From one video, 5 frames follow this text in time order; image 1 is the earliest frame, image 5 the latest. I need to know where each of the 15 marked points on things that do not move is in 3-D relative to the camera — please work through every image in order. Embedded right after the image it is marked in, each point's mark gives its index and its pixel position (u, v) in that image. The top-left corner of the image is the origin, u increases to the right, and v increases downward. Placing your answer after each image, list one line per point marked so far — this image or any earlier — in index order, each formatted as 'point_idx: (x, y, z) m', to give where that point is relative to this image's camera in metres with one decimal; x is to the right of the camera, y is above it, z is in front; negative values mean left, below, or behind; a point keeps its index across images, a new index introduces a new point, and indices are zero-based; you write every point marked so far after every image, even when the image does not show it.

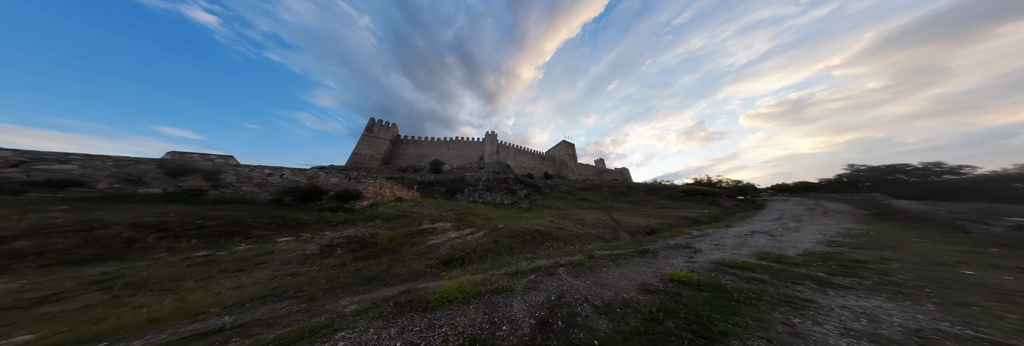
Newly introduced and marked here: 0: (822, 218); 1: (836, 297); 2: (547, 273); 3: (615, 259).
0: (+35.0, -4.9, +17.1) m
1: (+6.0, -2.3, +2.9) m
2: (+0.9, -2.6, +4.0) m
3: (+4.0, -3.4, +6.0) m
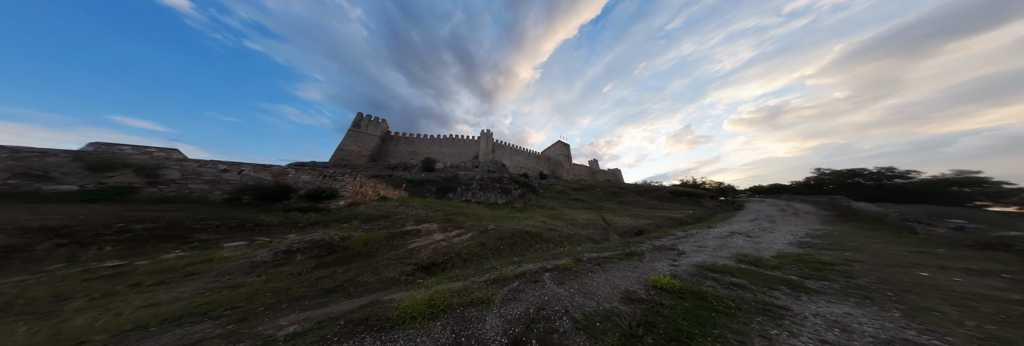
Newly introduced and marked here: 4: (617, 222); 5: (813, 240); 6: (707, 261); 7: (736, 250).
0: (+34.0, -5.5, +18.3) m
1: (+5.6, -2.5, +2.9) m
2: (+0.5, -2.7, +3.8) m
3: (+3.5, -3.5, +6.0) m
4: (+12.6, -5.6, +17.7) m
5: (+18.5, -4.1, +9.3) m
6: (+7.3, -3.3, +5.7) m
7: (+11.4, -3.9, +7.8) m
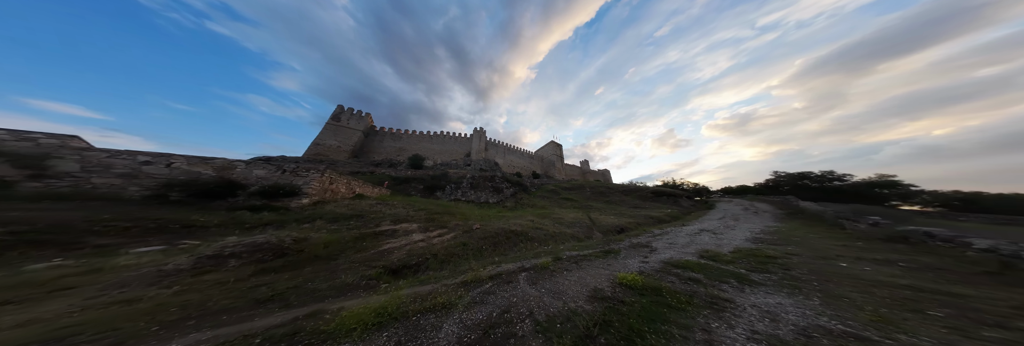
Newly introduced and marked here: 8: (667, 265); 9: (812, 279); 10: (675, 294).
0: (+32.3, -5.9, +20.4) m
1: (+5.0, -2.6, +3.2) m
2: (-0.2, -2.7, +3.8) m
3: (+2.7, -3.5, +6.2) m
4: (+10.9, -5.7, +18.5) m
5: (+17.4, -4.3, +10.5) m
6: (+6.5, -3.4, +6.2) m
7: (+10.5, -4.1, +8.5) m
8: (+5.3, -3.1, +5.2) m
9: (+7.8, -2.8, +4.0) m
10: (+3.4, -2.5, +3.1) m
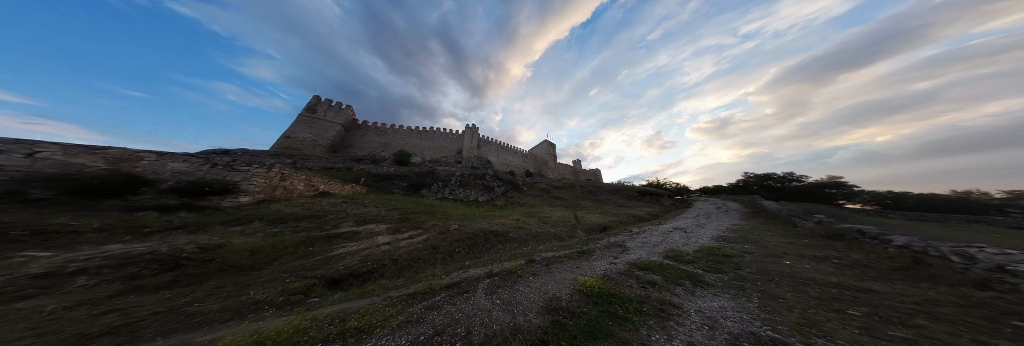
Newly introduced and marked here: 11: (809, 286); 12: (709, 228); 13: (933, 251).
0: (+30.3, -6.1, +22.1) m
1: (+4.0, -2.7, +3.3) m
2: (-1.2, -2.8, +3.6) m
3: (+1.5, -3.6, +6.2) m
4: (+9.1, -5.7, +18.9) m
5: (+16.0, -4.5, +11.3) m
6: (+5.4, -3.5, +6.3) m
7: (+9.2, -4.2, +8.9) m
8: (+4.2, -3.2, +5.2) m
9: (+6.8, -2.9, +4.2) m
10: (+2.4, -2.6, +3.1) m
11: (+7.3, -2.8, +3.7) m
12: (+18.9, -5.3, +14.7) m
13: (+13.5, -2.4, +4.8) m
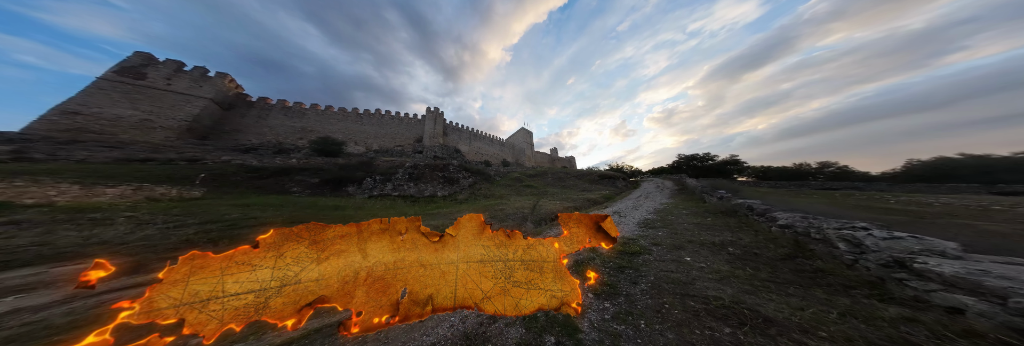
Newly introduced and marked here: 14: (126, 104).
0: (+22.8, -3.4, +24.5) m
1: (-0.1, -2.6, +1.5) m
2: (-5.2, -2.8, +1.0) m
3: (-3.0, -3.4, +4.0) m
4: (+2.4, -4.2, +17.9) m
5: (+10.5, -3.3, +11.4) m
6: (+0.8, -3.1, +4.8) m
7: (+4.1, -3.4, +8.0) m
8: (-0.2, -2.9, +3.5) m
9: (+2.6, -2.6, +2.9) m
10: (-1.6, -2.5, +1.1) m
11: (+3.1, -2.5, +2.5) m
12: (+12.8, -3.6, +15.4) m
13: (+9.0, -1.8, +4.6) m
14: (-48.1, +8.4, +18.9) m
